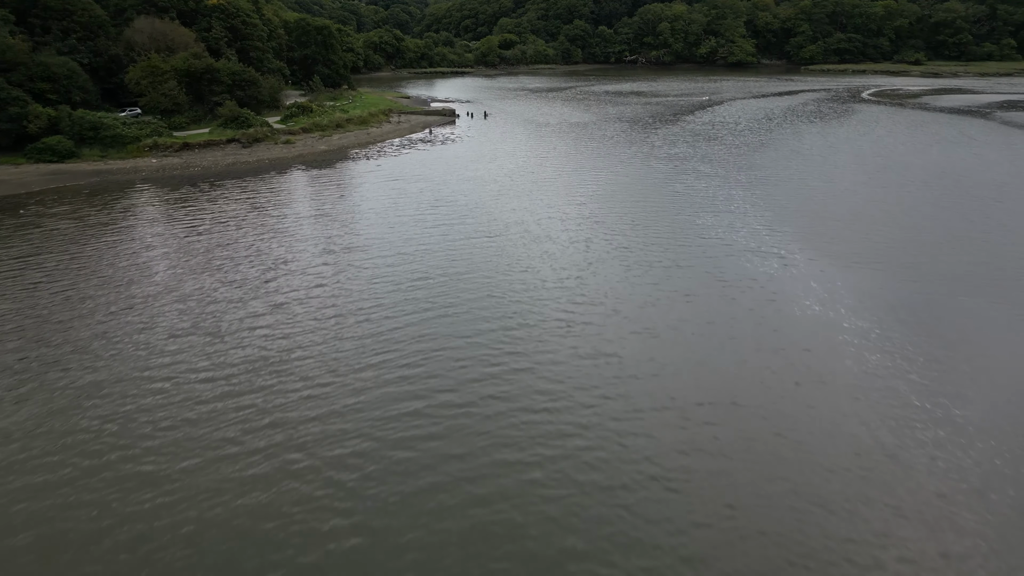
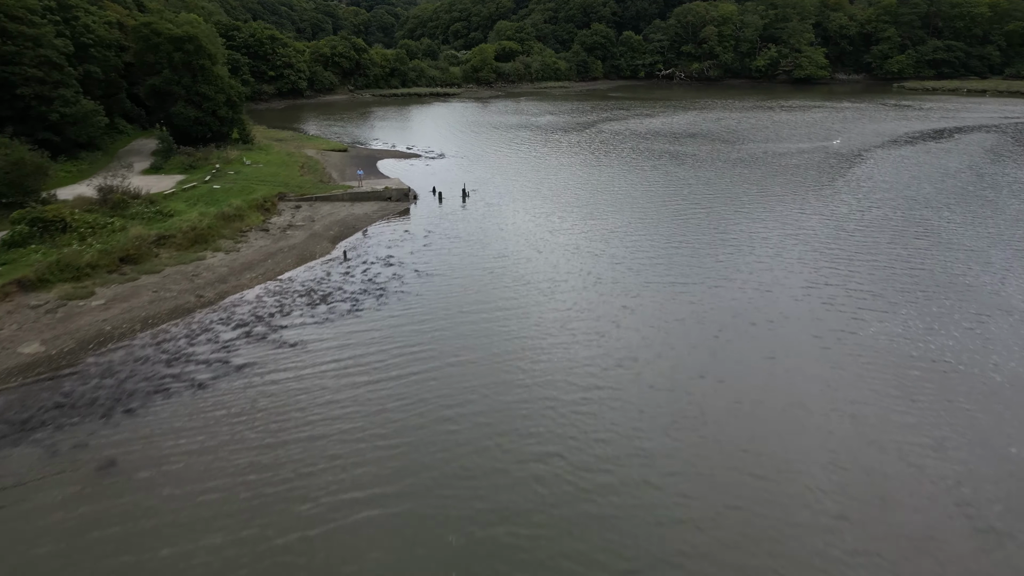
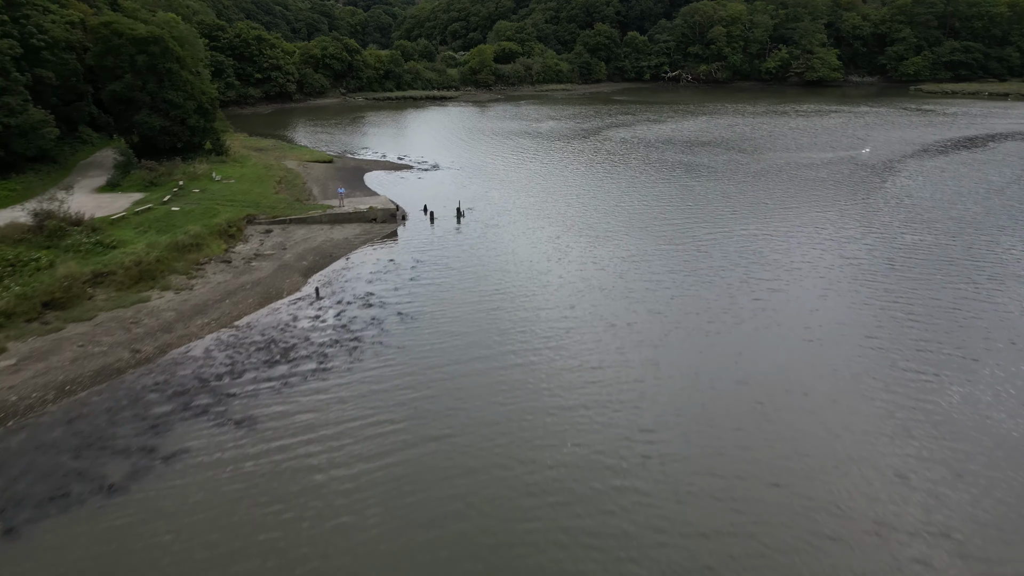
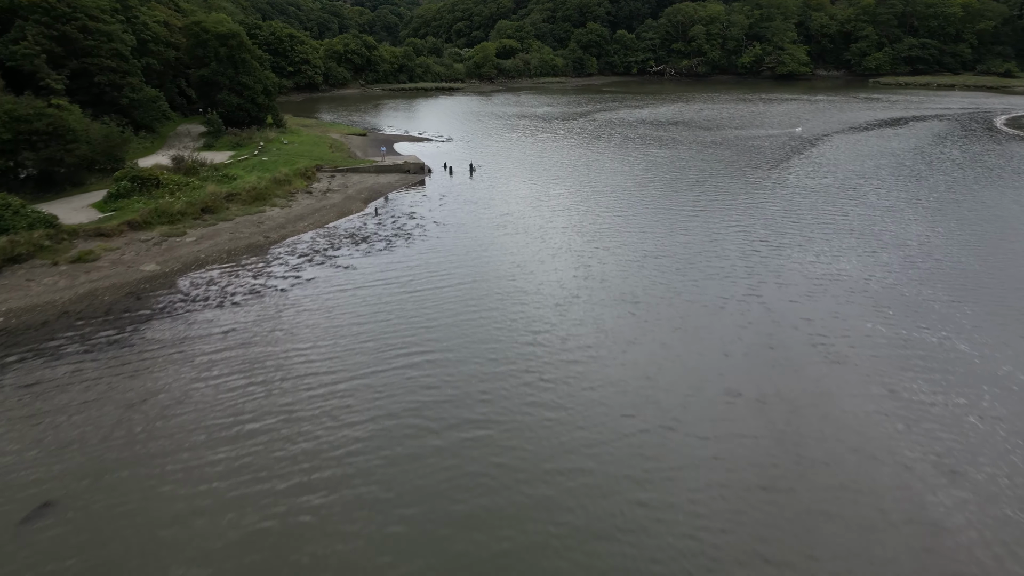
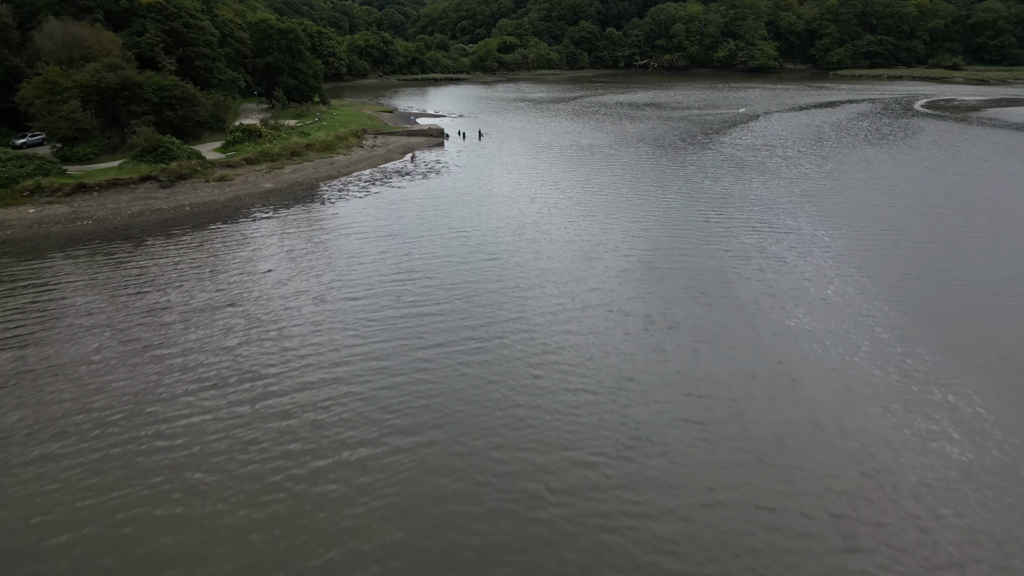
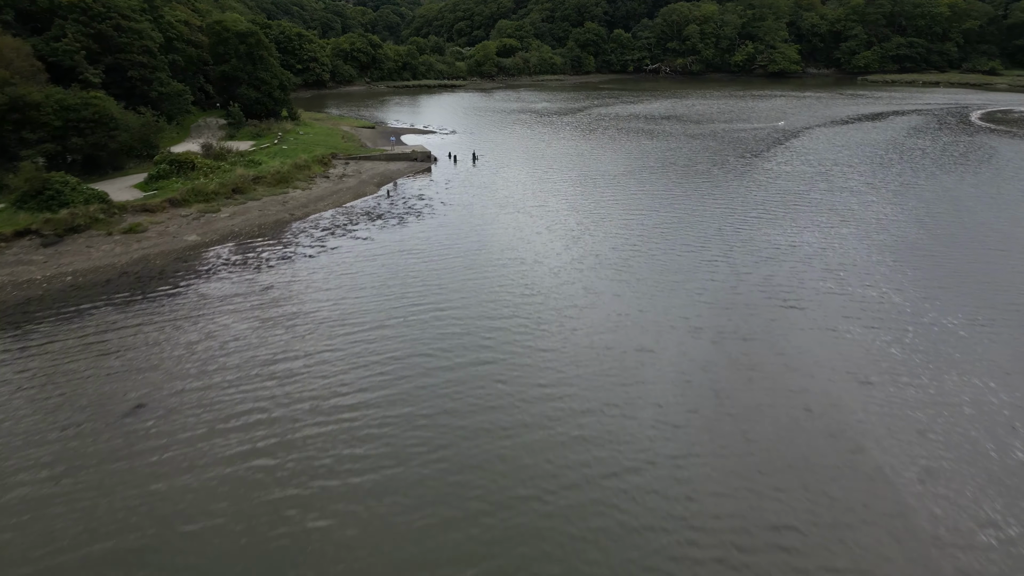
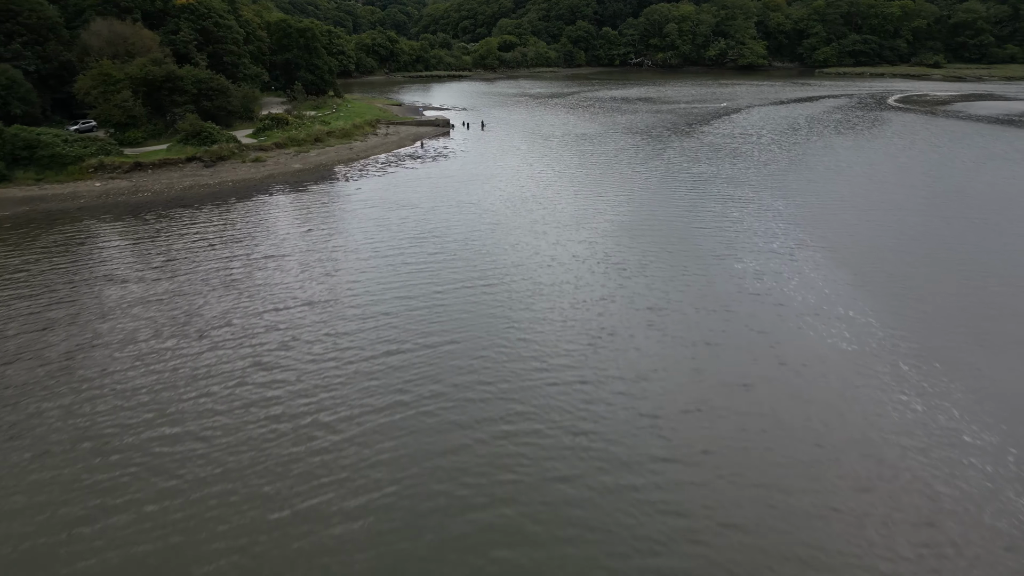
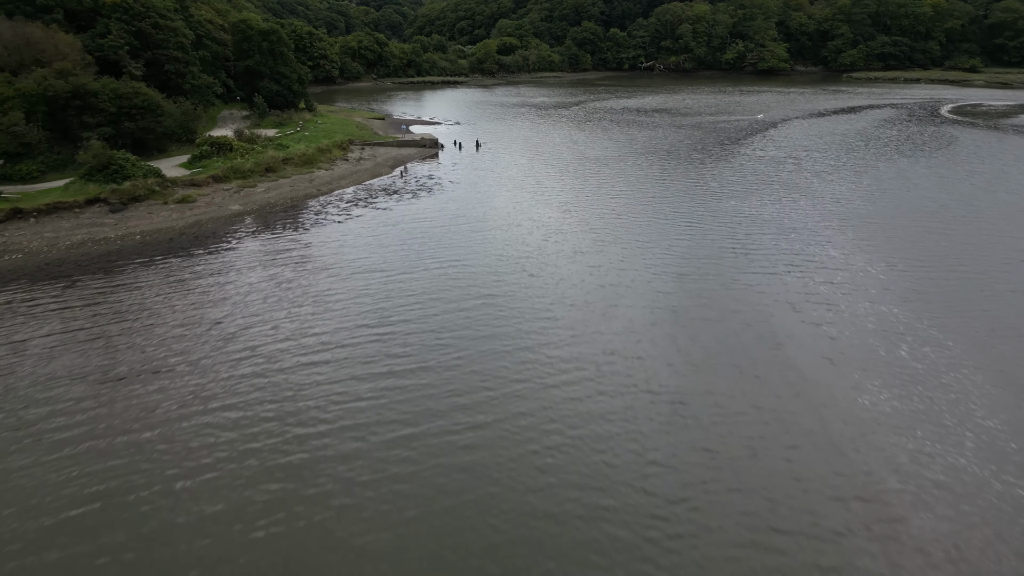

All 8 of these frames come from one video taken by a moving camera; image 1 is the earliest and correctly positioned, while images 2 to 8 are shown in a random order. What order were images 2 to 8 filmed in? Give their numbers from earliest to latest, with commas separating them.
7, 5, 8, 6, 4, 2, 3
